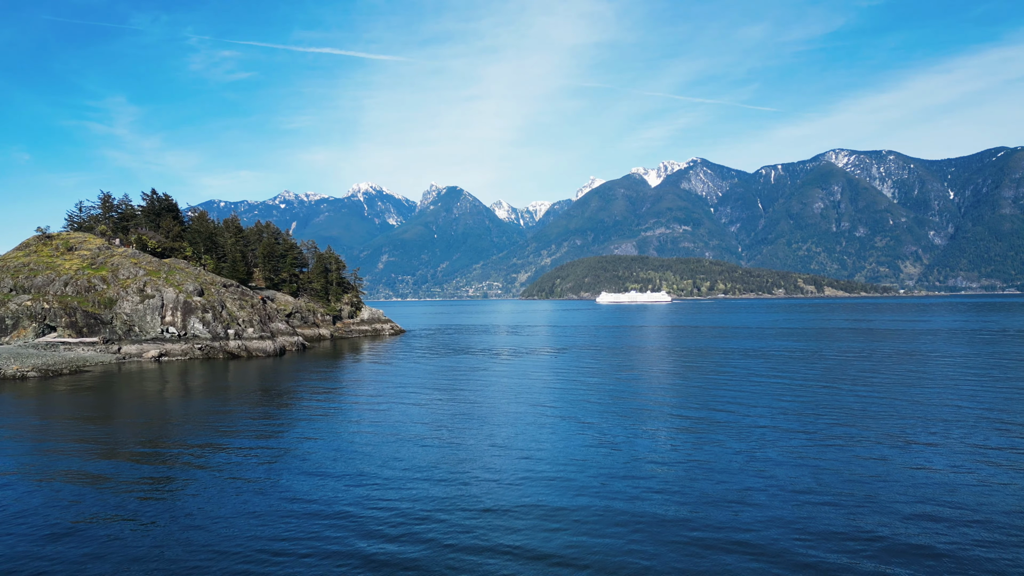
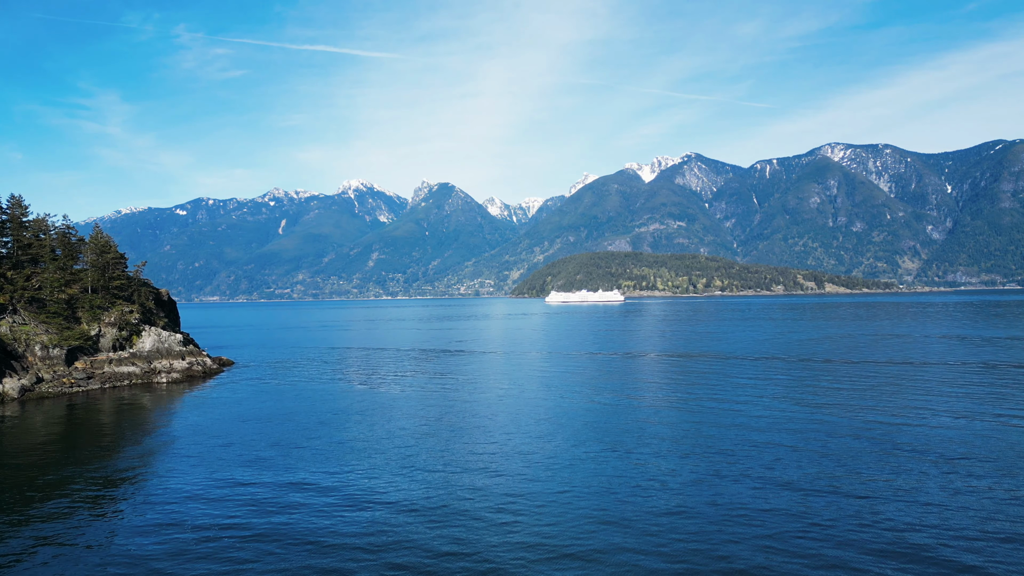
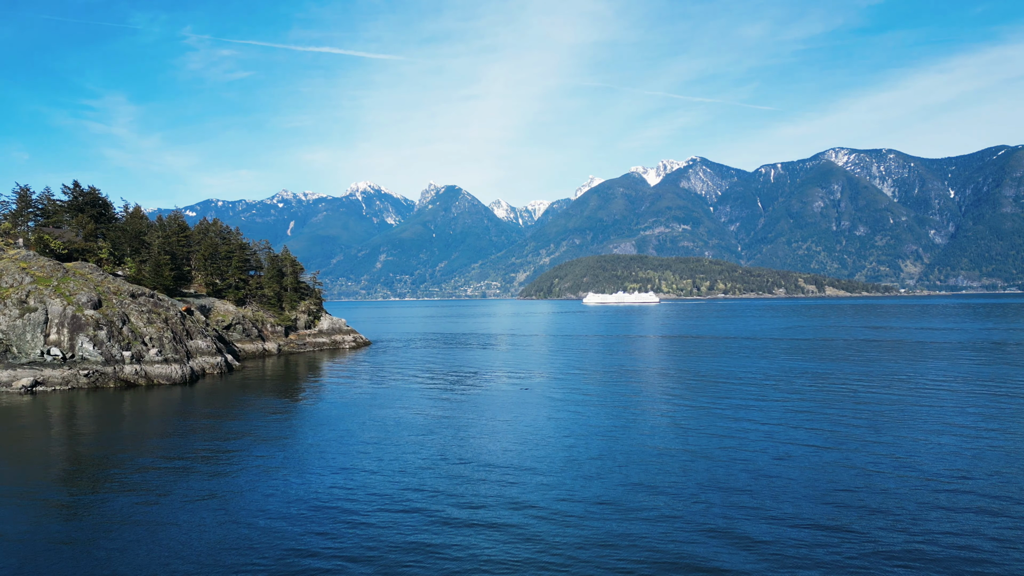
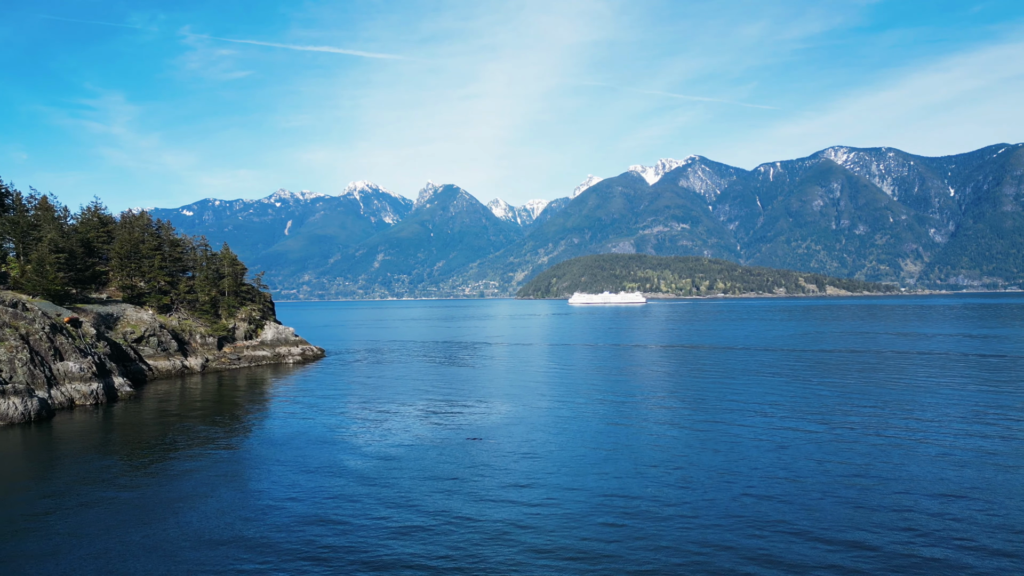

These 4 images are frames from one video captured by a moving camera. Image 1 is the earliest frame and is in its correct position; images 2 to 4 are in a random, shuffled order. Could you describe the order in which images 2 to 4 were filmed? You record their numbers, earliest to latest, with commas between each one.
3, 4, 2
